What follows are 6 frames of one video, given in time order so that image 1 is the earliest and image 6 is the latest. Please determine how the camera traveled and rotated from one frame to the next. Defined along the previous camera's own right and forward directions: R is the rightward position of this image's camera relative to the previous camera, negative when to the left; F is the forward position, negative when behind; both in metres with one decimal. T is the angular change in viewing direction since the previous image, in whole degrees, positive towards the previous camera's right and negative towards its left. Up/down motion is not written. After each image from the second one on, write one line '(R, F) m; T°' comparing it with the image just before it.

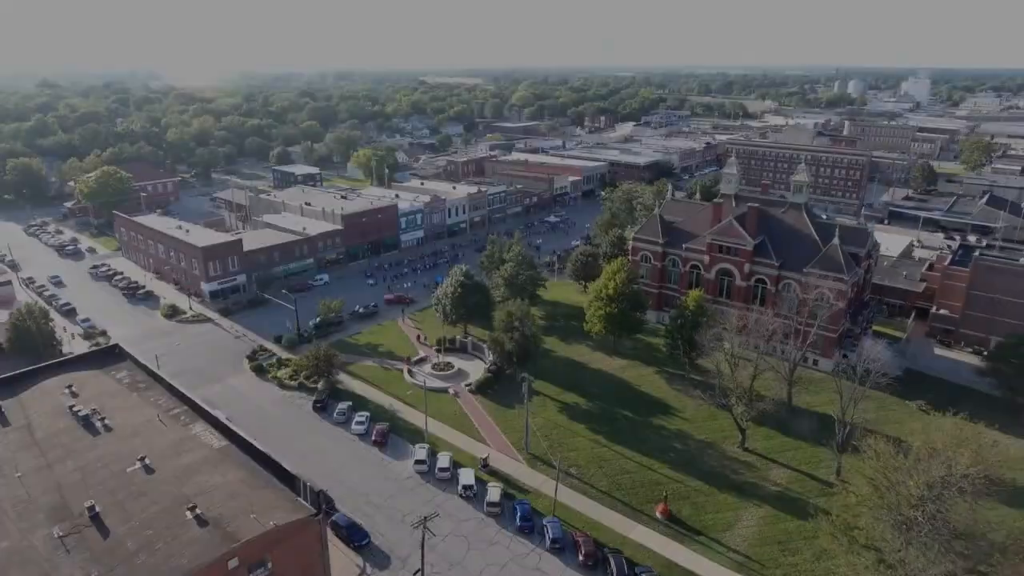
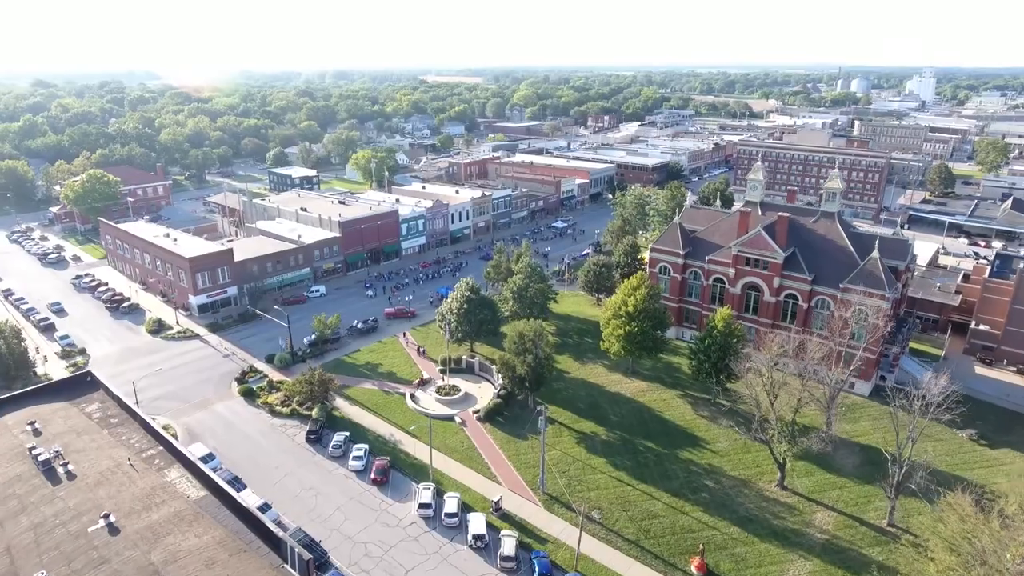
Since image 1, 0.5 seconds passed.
(-0.9, +4.6) m; 0°
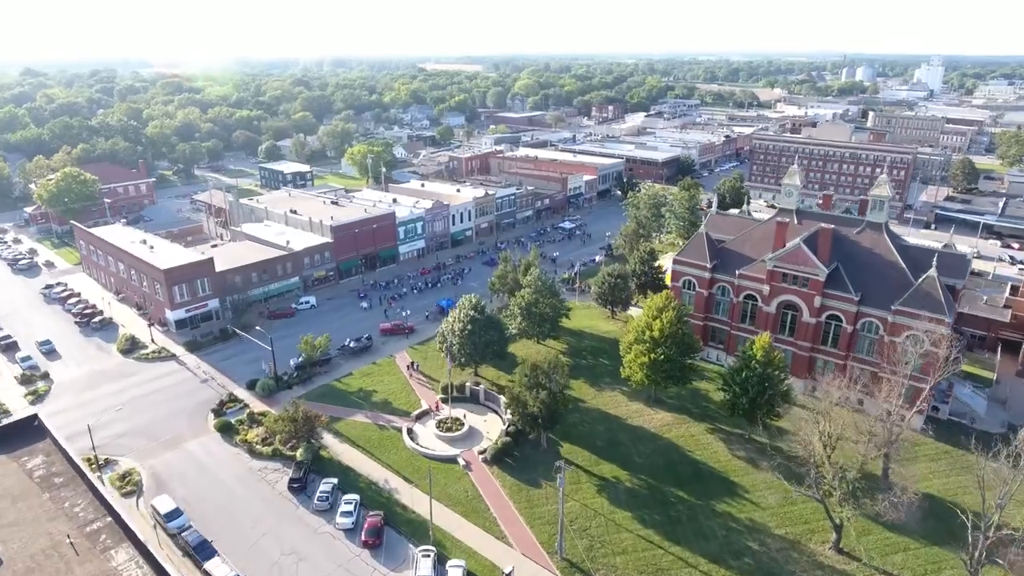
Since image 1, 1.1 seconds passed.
(-0.7, +6.1) m; 0°
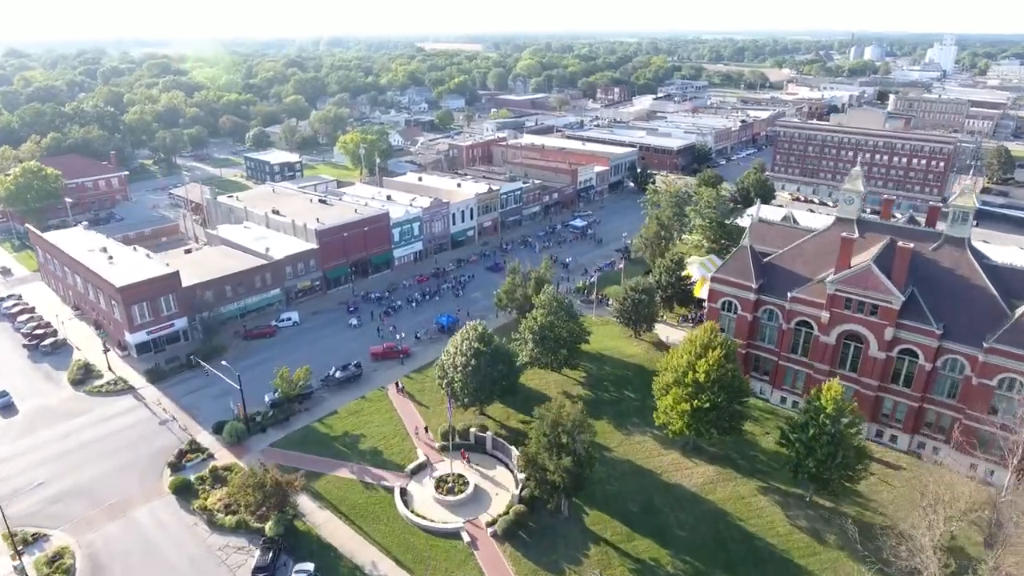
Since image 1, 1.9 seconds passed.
(-0.8, +8.2) m; 0°
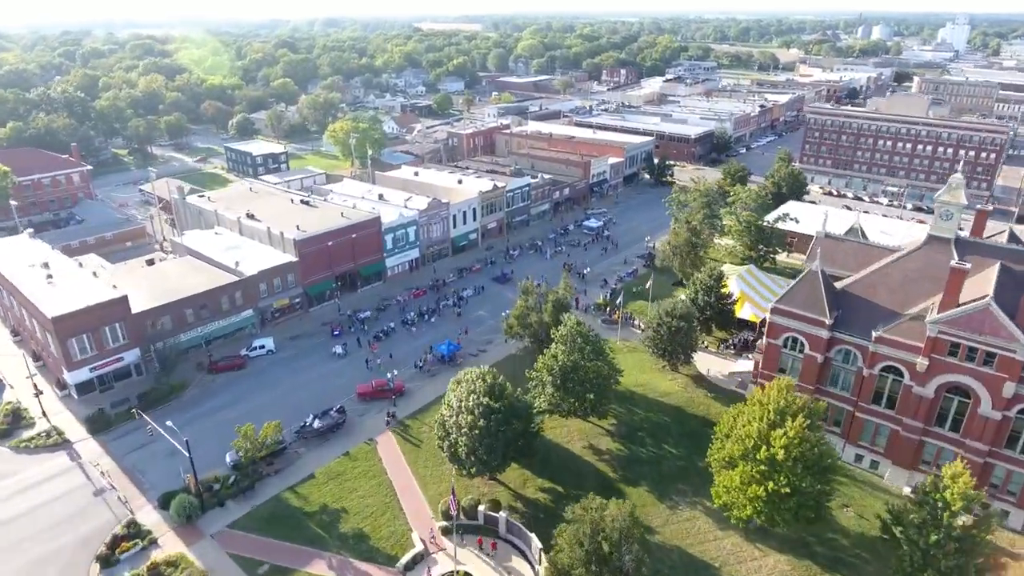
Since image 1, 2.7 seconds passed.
(-1.0, +9.1) m; 0°
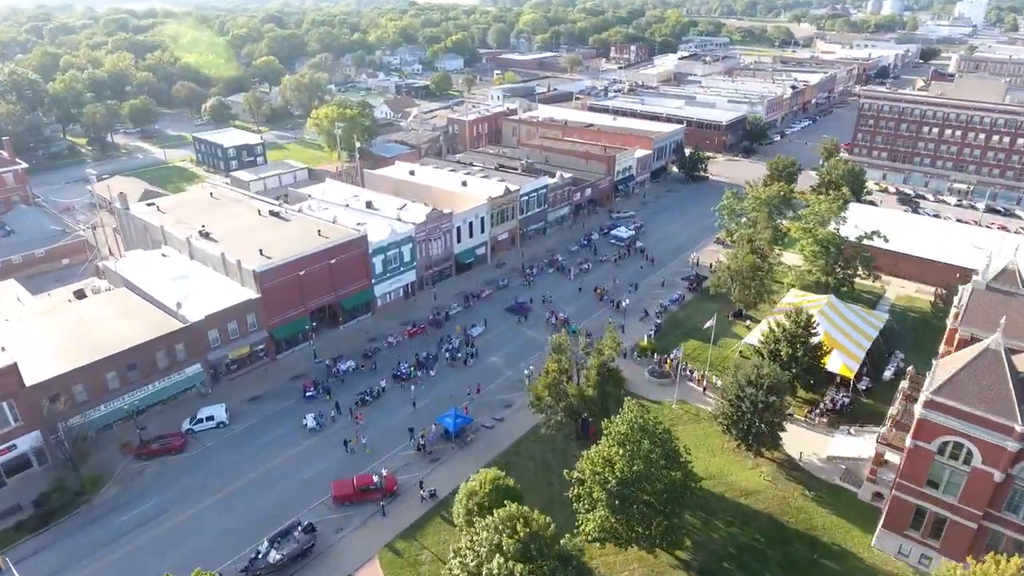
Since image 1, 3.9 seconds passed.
(-1.7, +12.6) m; 0°
